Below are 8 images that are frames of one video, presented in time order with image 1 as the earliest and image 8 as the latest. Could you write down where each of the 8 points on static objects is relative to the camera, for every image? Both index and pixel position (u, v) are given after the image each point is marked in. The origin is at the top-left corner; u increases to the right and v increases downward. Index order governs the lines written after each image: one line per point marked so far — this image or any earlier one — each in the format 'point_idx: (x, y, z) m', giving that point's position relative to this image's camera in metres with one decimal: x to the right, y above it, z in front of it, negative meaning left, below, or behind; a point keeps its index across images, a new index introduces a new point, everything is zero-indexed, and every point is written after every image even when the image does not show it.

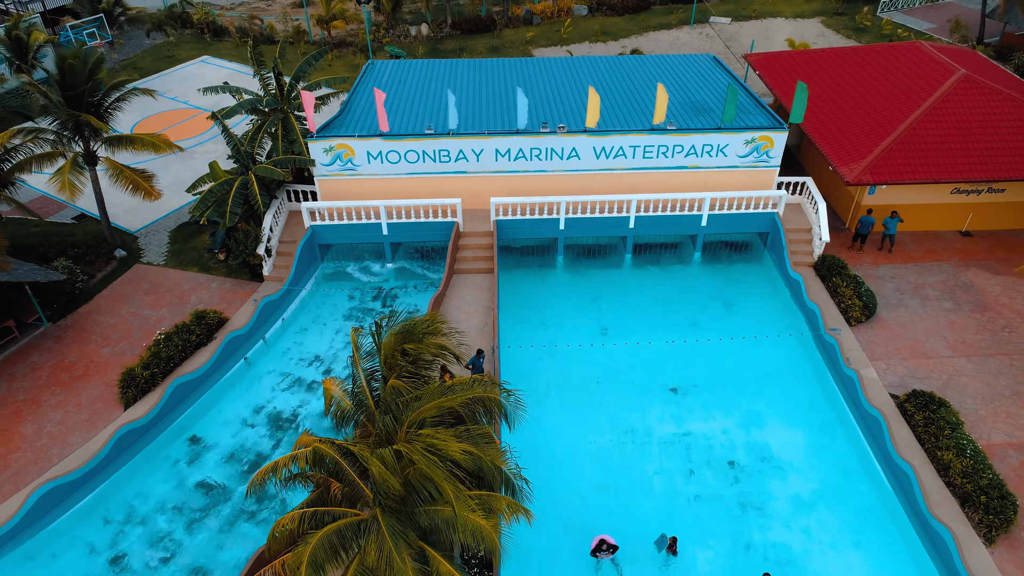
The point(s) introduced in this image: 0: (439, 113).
0: (-2.0, +4.8, +19.8) m
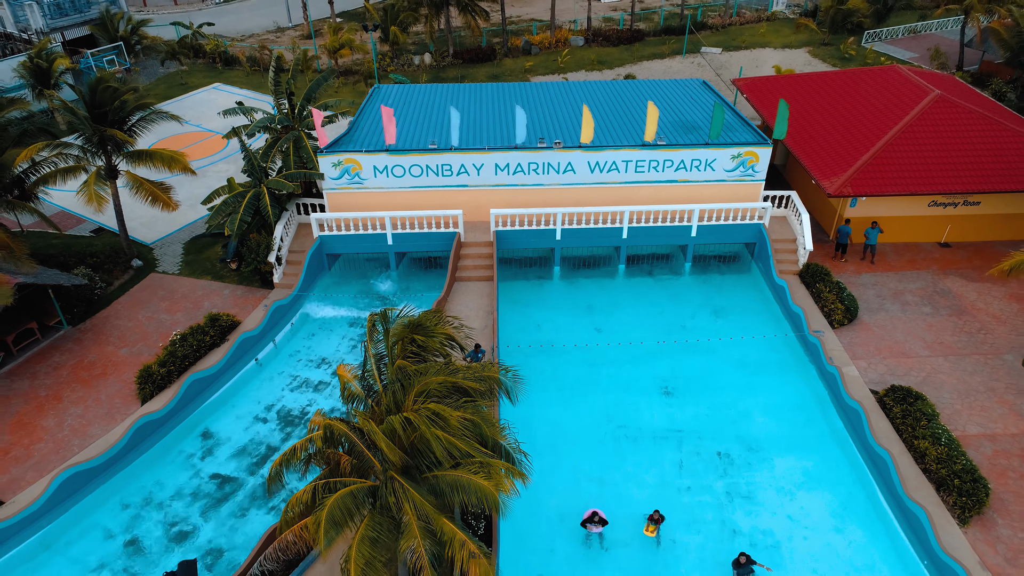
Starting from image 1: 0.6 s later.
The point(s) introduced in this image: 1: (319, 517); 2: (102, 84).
0: (-2.0, +4.6, +20.9) m
1: (-2.6, -3.0, +9.6) m
2: (-10.5, +5.3, +18.5) m
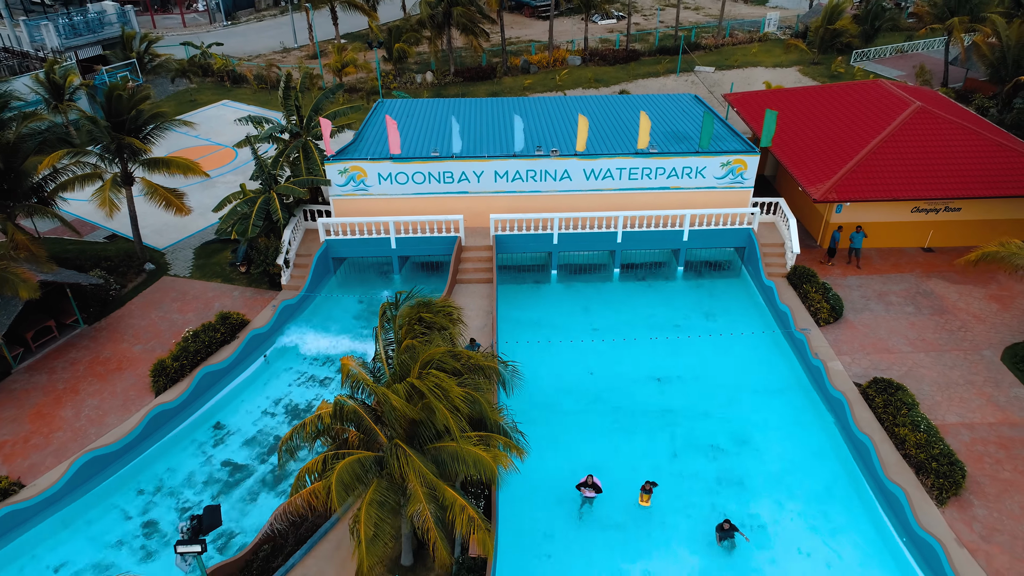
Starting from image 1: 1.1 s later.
0: (-2.1, +4.5, +21.8) m
1: (-2.7, -2.7, +10.3) m
2: (-10.6, +5.3, +19.4) m
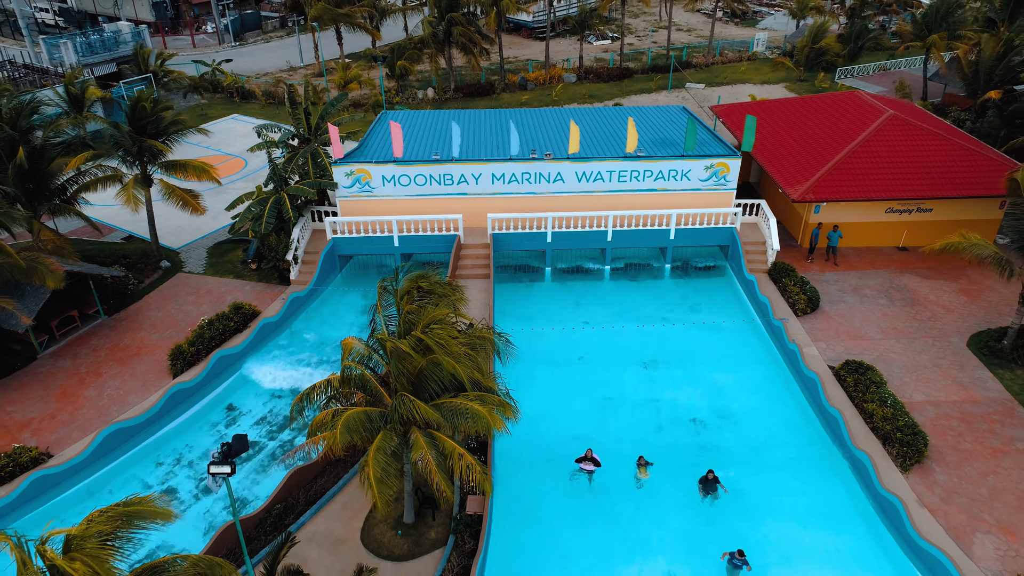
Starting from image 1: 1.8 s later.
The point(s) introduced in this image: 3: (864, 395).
0: (-2.2, +4.6, +23.1) m
1: (-2.8, -2.2, +11.4) m
2: (-10.7, +5.4, +20.8) m
3: (+8.1, -2.4, +16.5) m
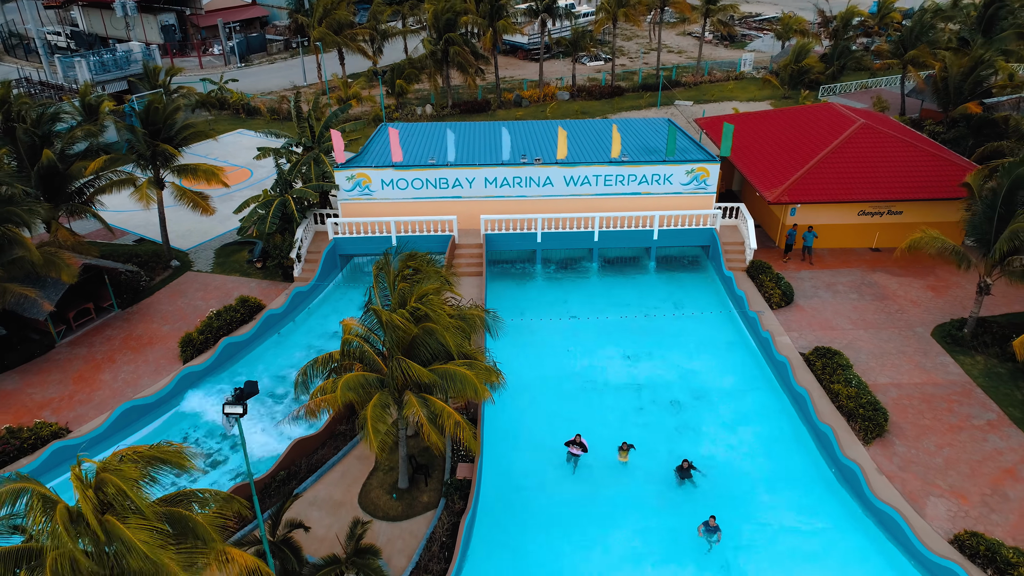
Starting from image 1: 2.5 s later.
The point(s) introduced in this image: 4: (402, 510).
0: (-2.5, +4.6, +24.5) m
1: (-3.0, -1.7, +12.5) m
2: (-11.0, +5.6, +22.2) m
3: (+7.8, -2.2, +17.6) m
4: (-2.2, -4.4, +14.4) m
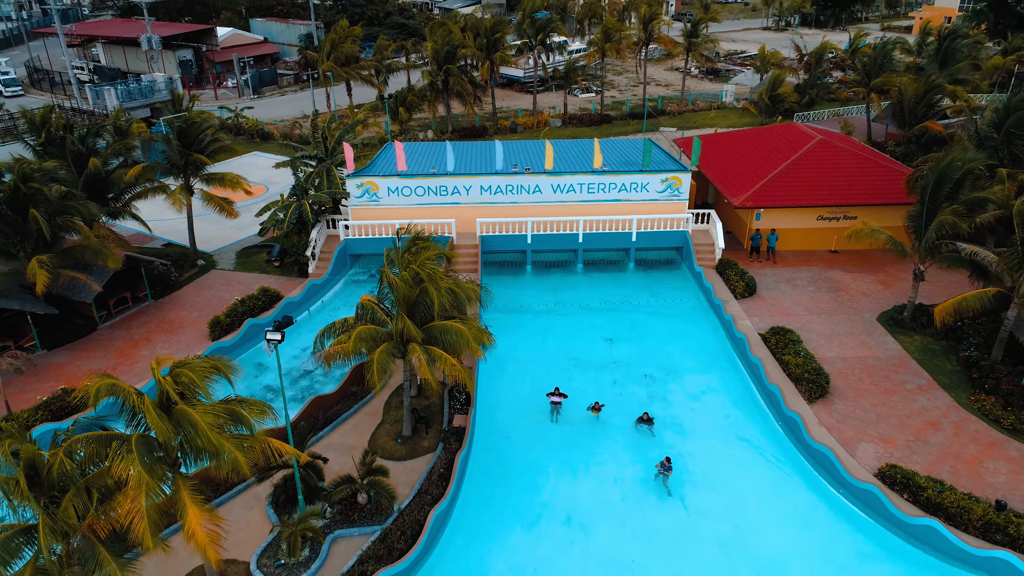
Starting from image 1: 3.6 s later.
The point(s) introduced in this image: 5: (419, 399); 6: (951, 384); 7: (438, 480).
0: (-2.7, +4.7, +27.3) m
1: (-3.3, -1.0, +15.0) m
2: (-11.2, +5.8, +25.0) m
3: (+7.5, -1.7, +20.1) m
4: (-2.4, -3.8, +16.7) m
5: (-2.4, -2.8, +18.5) m
6: (+11.6, -2.5, +19.1) m
7: (-1.6, -4.1, +15.6) m
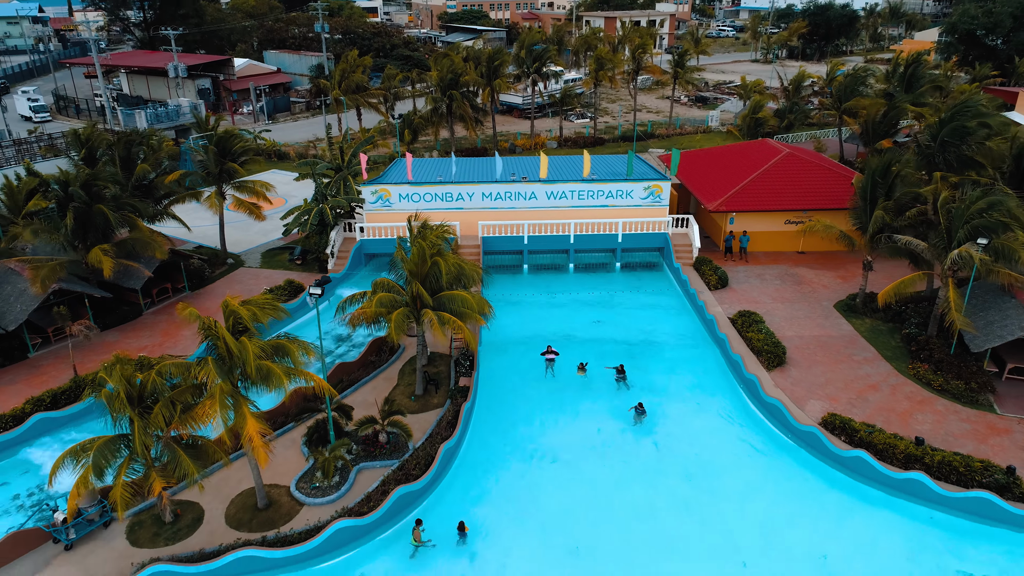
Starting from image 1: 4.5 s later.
0: (-2.8, +4.8, +30.4) m
1: (-3.4, -0.4, +17.8) m
2: (-11.3, +6.0, +28.1) m
3: (+7.5, -1.3, +22.9) m
4: (-2.5, -3.2, +19.4) m
5: (-2.5, -2.3, +21.3) m
6: (+11.6, -2.1, +21.9) m
7: (-1.7, -3.5, +18.3) m
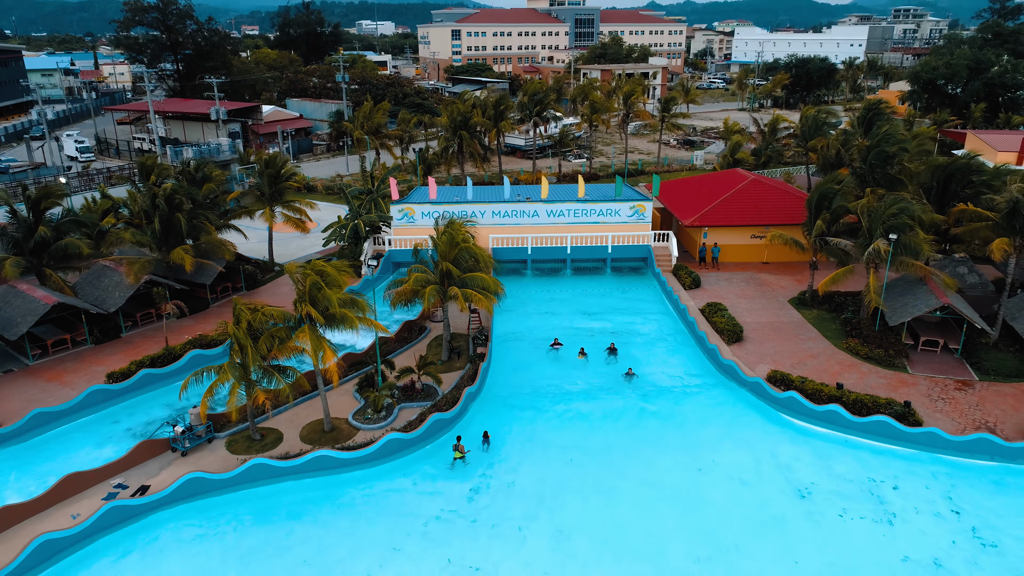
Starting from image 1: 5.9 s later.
0: (-2.5, +4.5, +35.6) m
1: (-3.1, +0.2, +22.7) m
2: (-11.0, +5.9, +33.5) m
3: (+7.7, -1.0, +27.7) m
4: (-2.2, -2.7, +24.1) m
5: (-2.2, -2.0, +26.1) m
6: (+11.8, -1.8, +26.7) m
7: (-1.4, -2.9, +23.0) m
